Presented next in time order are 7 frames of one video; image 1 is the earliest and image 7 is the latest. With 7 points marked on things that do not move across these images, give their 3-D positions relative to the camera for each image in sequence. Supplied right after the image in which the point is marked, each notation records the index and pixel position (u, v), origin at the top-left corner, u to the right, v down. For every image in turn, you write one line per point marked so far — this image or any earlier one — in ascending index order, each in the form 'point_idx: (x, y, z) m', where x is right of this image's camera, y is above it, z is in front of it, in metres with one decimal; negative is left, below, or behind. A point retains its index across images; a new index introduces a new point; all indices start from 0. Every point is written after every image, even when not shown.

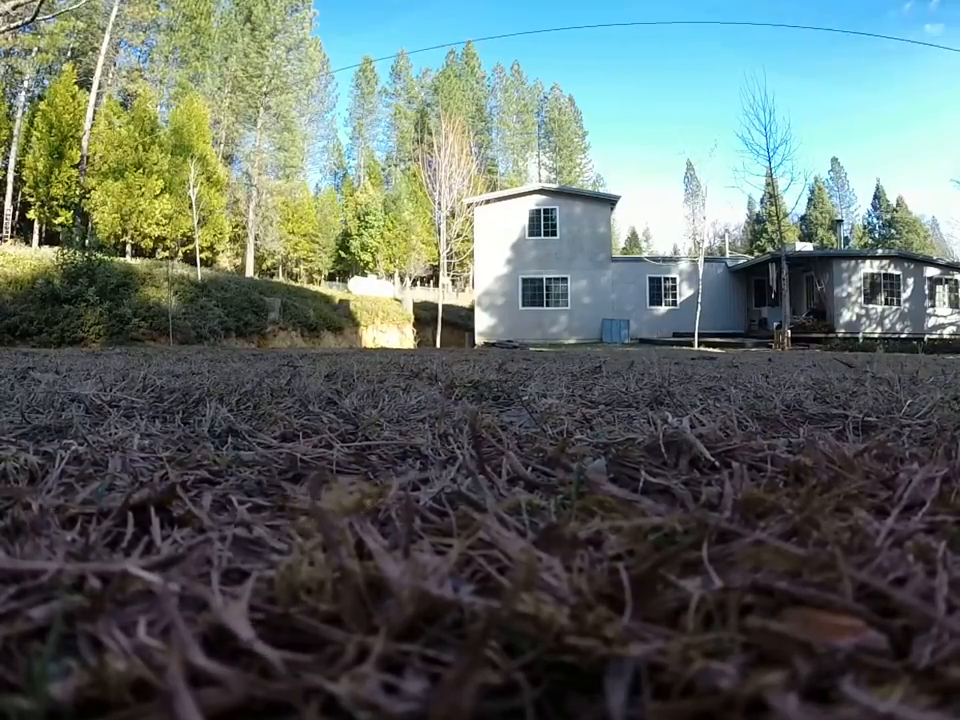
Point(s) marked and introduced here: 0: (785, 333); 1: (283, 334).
0: (+6.6, +0.7, +14.0) m
1: (-5.1, +0.9, +16.2) m
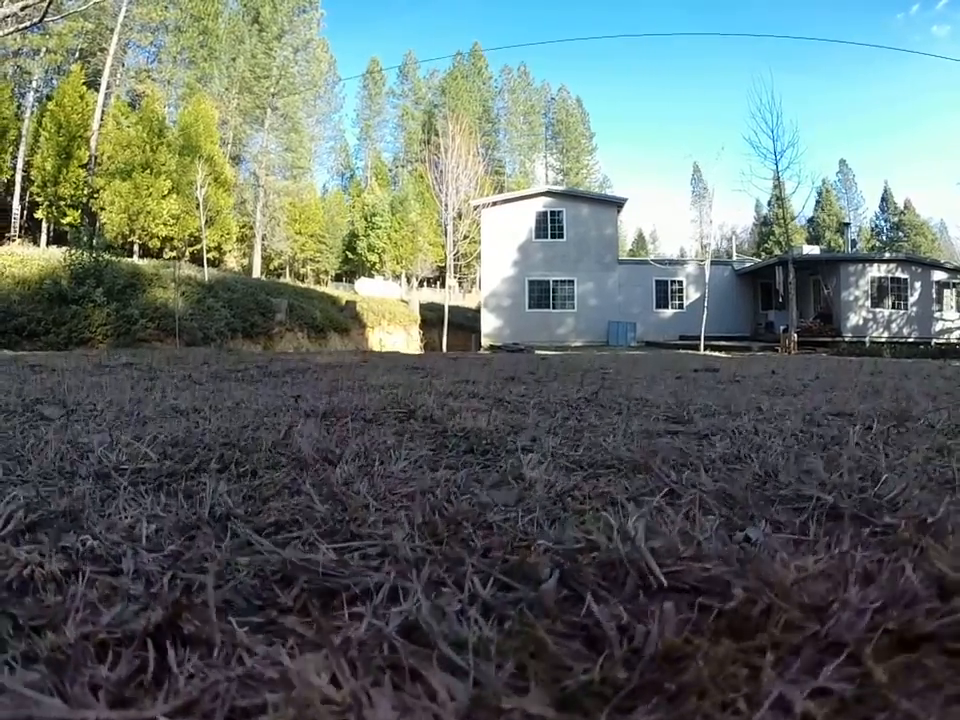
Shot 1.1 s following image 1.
0: (+6.7, +0.6, +13.9) m
1: (-5.0, +0.8, +16.3) m
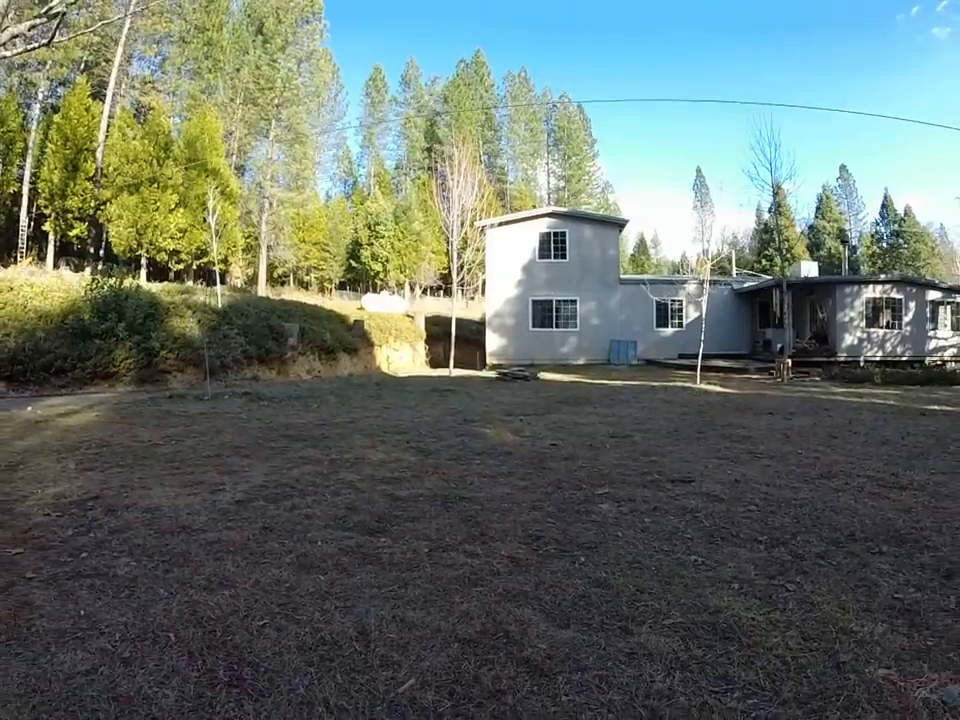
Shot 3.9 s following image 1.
0: (+6.9, -0.1, +14.7) m
1: (-4.8, 0.0, +17.0) m
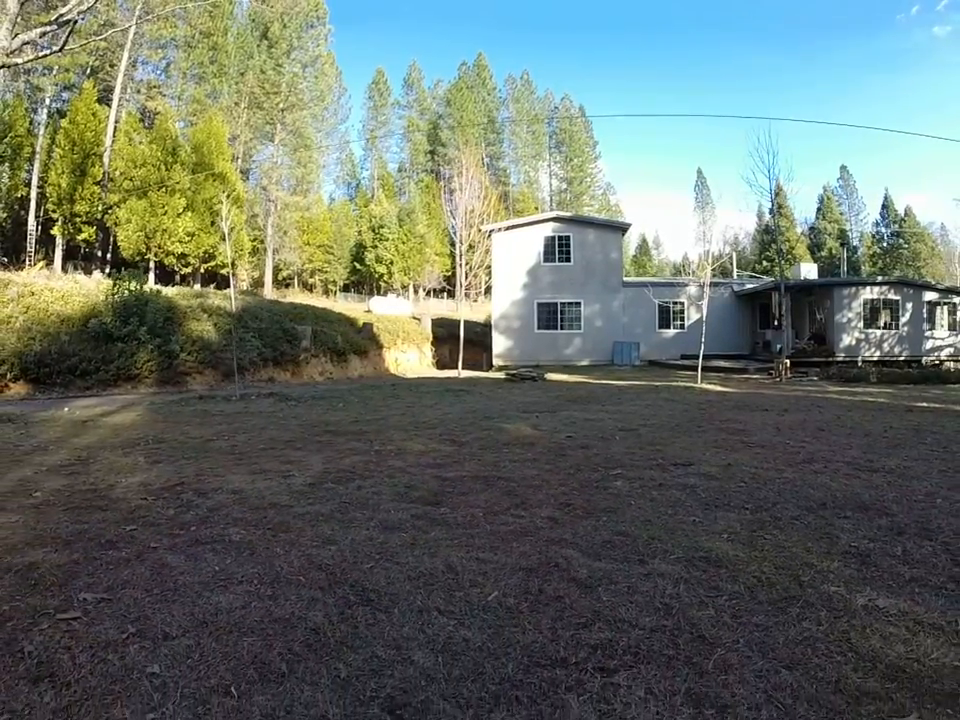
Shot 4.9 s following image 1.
0: (+7.1, -0.1, +15.3) m
1: (-4.5, 0.0, +17.7) m
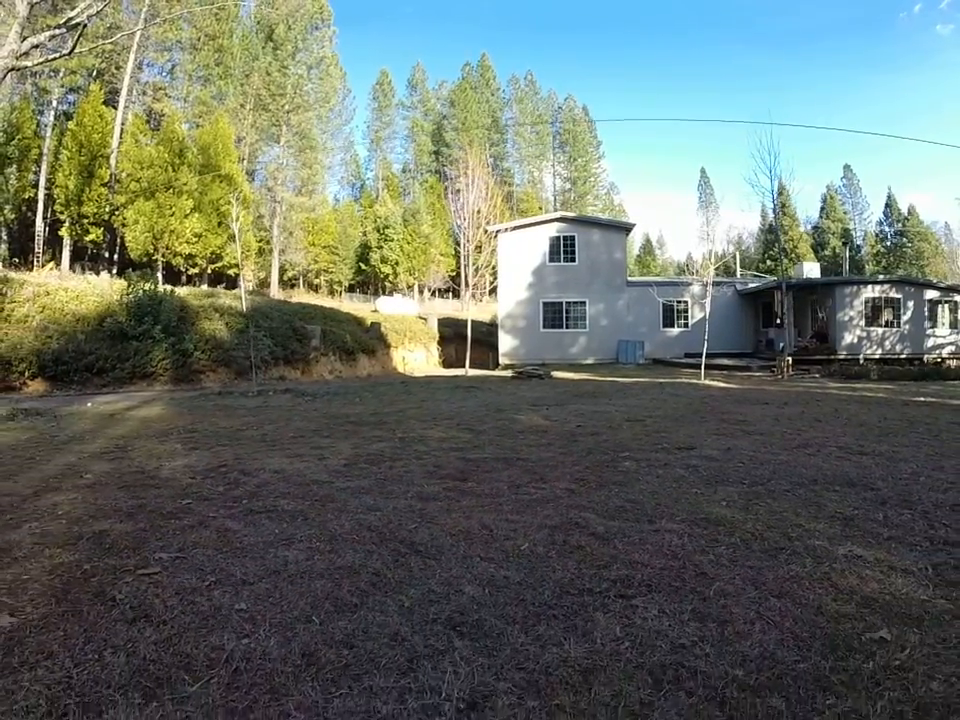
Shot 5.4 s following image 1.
0: (+7.3, -0.1, +15.7) m
1: (-4.3, 0.0, +18.1) m
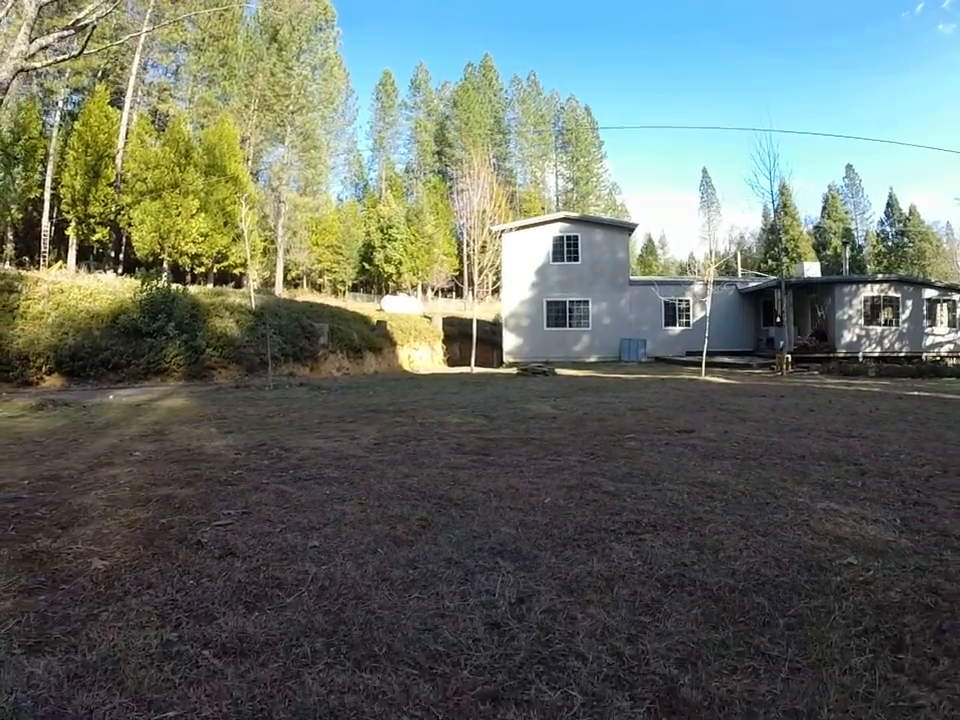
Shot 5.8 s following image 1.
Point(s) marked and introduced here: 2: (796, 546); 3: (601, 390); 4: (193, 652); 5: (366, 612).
0: (+7.5, 0.0, +16.1) m
1: (-4.1, +0.1, +18.6) m
2: (+1.2, -0.7, +2.6) m
3: (+2.1, -0.5, +11.3) m
4: (-0.8, -0.8, +1.9) m
5: (-0.3, -0.8, +2.0) m
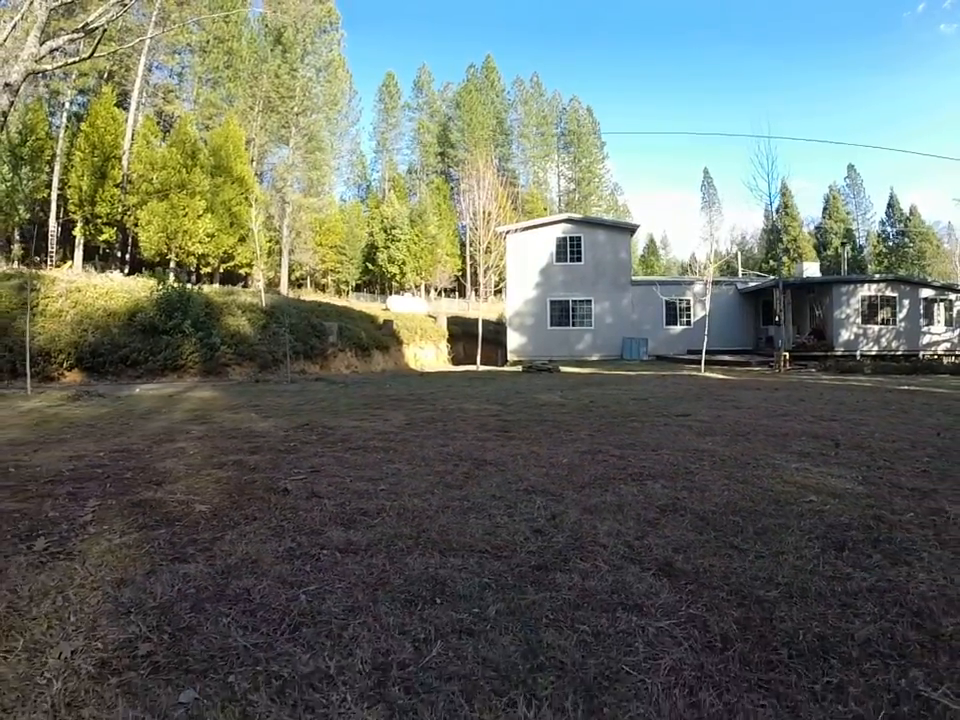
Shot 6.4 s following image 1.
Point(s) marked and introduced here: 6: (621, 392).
0: (+7.7, +0.1, +16.7) m
1: (-3.9, +0.2, +19.2) m
2: (+1.4, -0.6, +3.2) m
3: (+2.3, -0.4, +11.9) m
4: (-0.6, -0.7, +2.5) m
5: (-0.2, -0.7, +2.6) m
6: (+2.1, -0.5, +9.6) m
